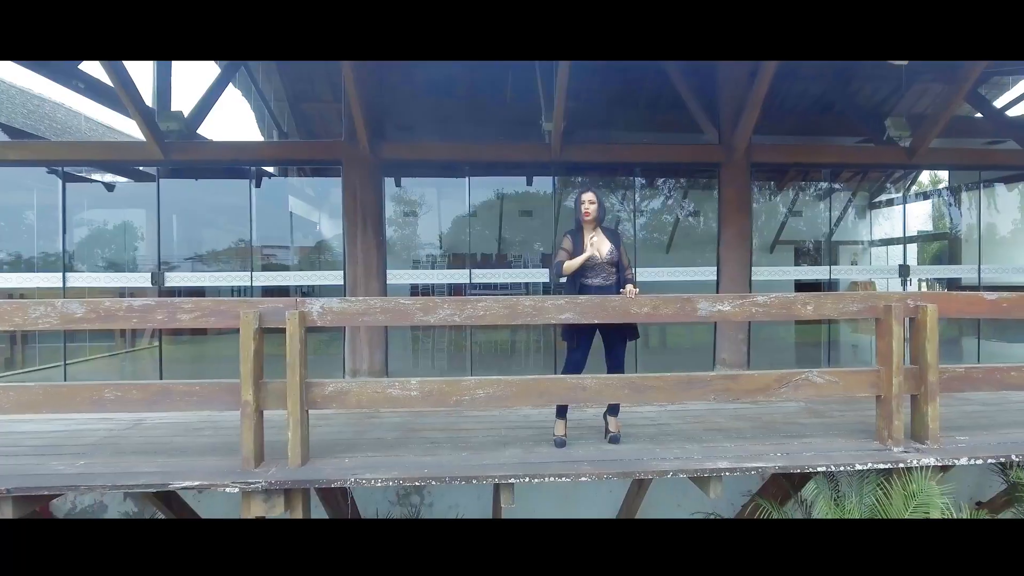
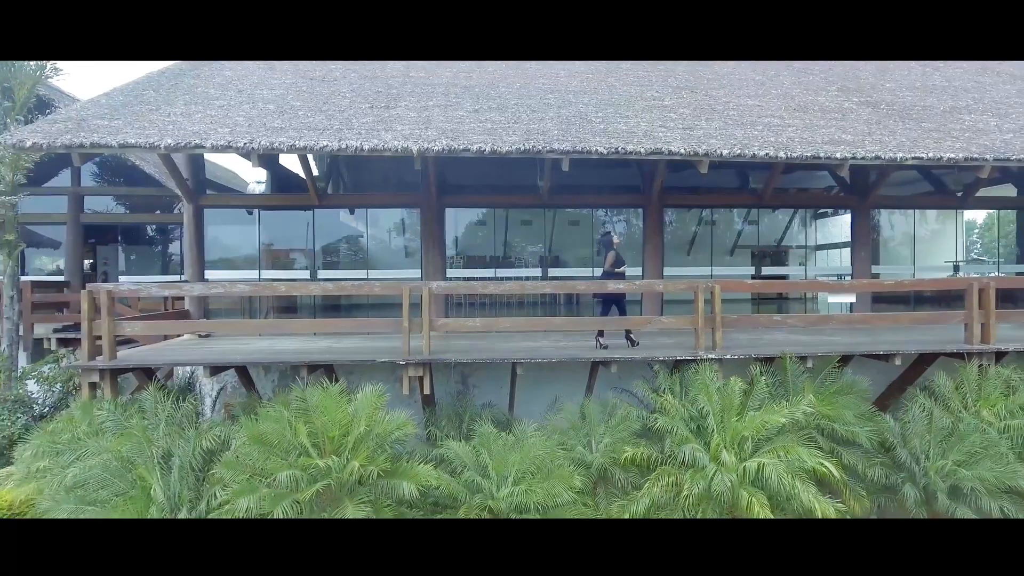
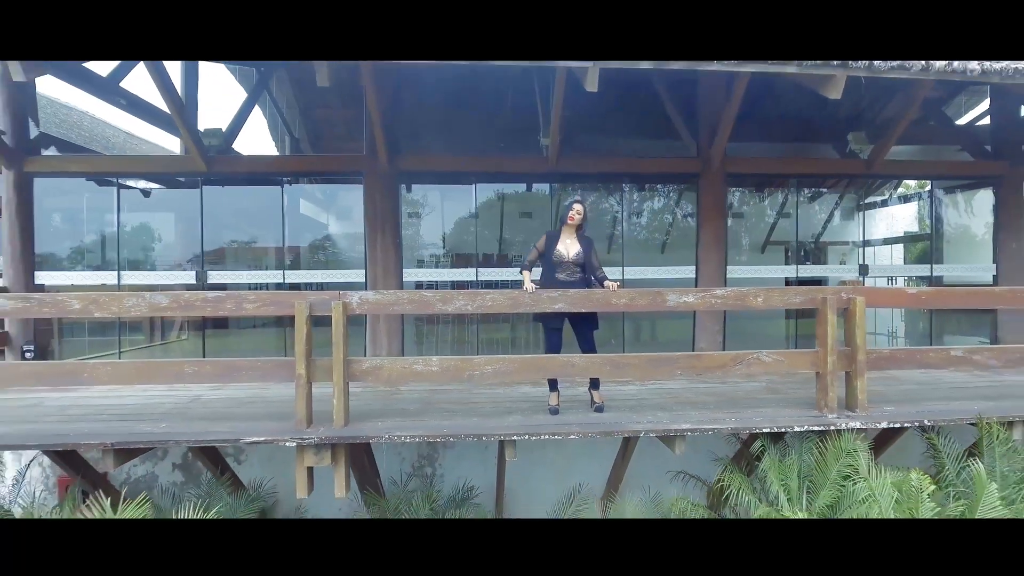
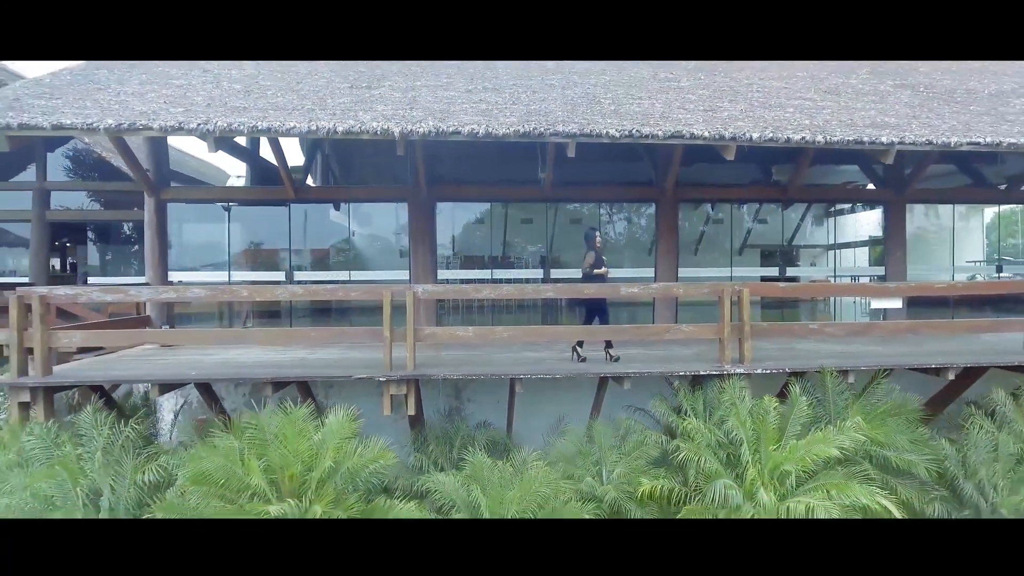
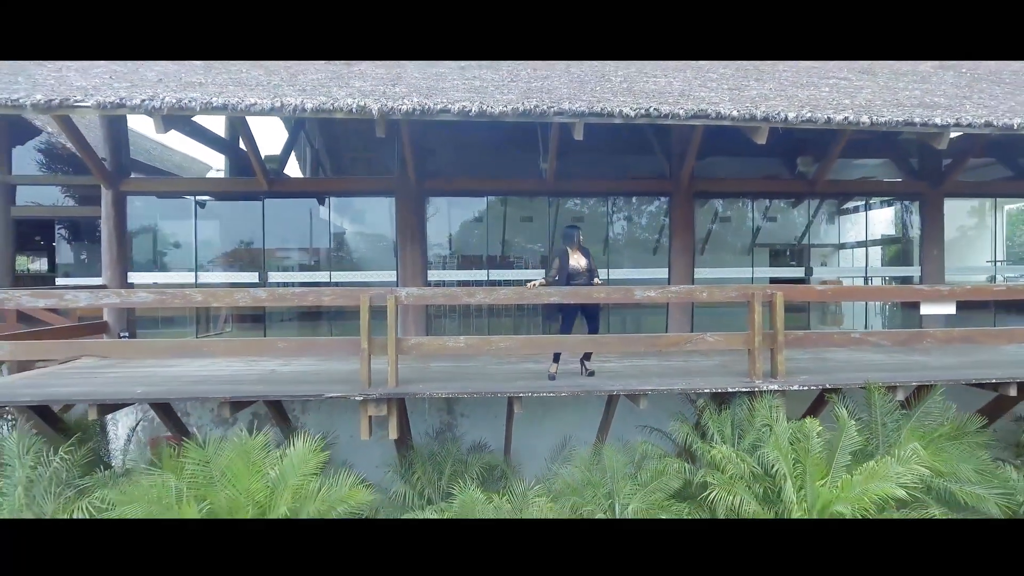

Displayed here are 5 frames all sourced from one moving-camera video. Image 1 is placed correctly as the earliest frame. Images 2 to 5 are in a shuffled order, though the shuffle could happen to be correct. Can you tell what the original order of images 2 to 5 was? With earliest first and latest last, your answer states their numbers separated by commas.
3, 5, 4, 2
